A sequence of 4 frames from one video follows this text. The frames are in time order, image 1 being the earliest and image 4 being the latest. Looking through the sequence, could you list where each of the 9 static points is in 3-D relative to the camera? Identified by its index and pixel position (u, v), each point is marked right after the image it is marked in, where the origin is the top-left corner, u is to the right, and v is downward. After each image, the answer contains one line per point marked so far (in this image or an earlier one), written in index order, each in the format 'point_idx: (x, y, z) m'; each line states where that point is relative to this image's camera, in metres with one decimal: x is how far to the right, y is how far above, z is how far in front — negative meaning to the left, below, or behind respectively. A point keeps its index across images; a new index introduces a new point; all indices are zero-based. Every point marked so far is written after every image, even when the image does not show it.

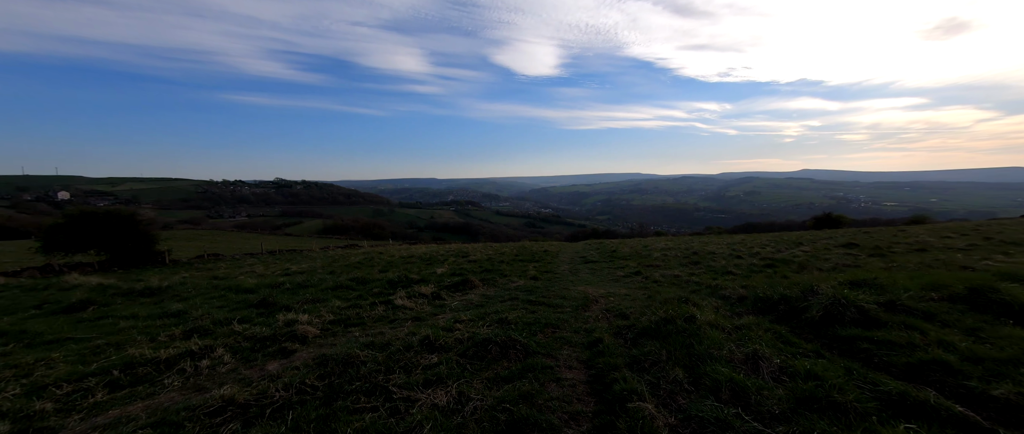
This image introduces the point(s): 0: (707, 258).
0: (+8.2, -1.8, +17.1) m
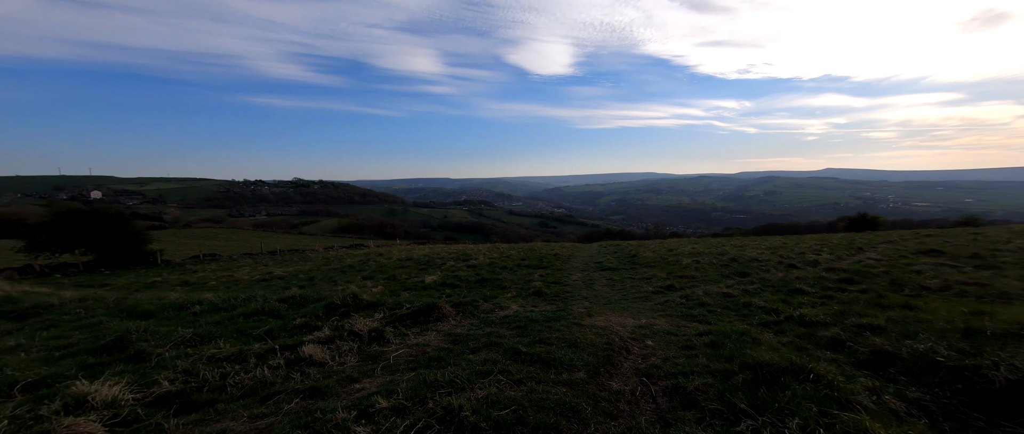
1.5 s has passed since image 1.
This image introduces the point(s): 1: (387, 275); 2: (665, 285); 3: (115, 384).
0: (+8.3, -1.7, +13.9) m
1: (-5.6, -2.6, +18.2) m
2: (+4.3, -1.9, +11.5) m
3: (-3.9, -1.6, +4.0) m
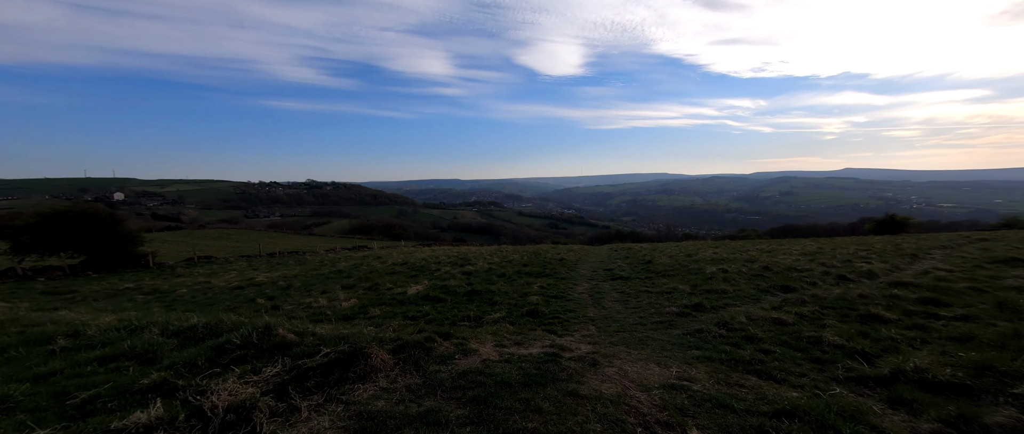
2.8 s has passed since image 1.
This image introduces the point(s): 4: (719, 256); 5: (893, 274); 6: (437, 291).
0: (+8.1, -1.8, +11.6) m
1: (-5.7, -2.7, +16.2) m
2: (+4.1, -2.0, +9.3) m
3: (-4.3, -1.7, +2.0) m
4: (+9.4, -1.8, +18.6) m
5: (+10.9, -1.6, +11.7) m
6: (-2.5, -2.4, +13.3) m
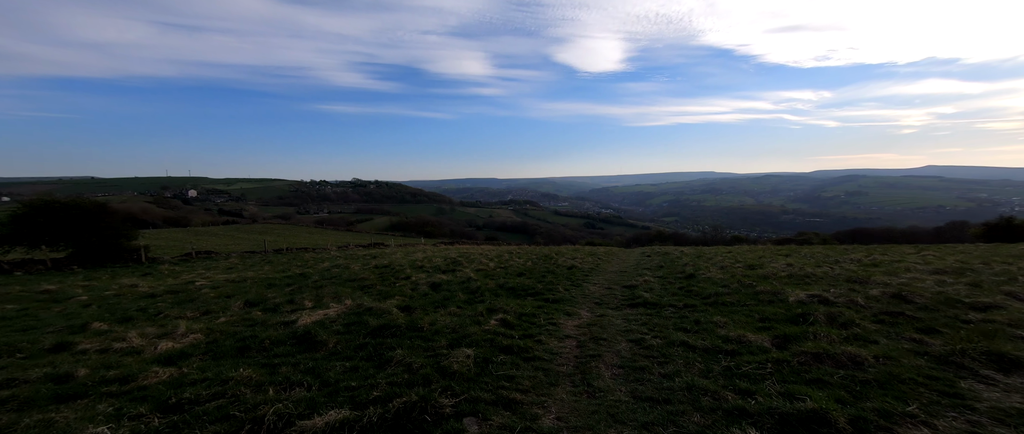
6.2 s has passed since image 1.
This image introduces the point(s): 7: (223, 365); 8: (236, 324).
0: (+6.9, -1.7, +5.7) m
1: (-6.4, -2.4, +11.6) m
2: (+2.6, -1.8, +3.8) m
3: (-6.4, -1.4, -2.7) m
4: (+8.9, -1.7, +12.5) m
5: (+9.7, -1.5, +5.6) m
6: (-3.5, -2.1, +8.4) m
7: (-4.1, -2.1, +5.8) m
8: (-5.9, -2.3, +8.9) m
